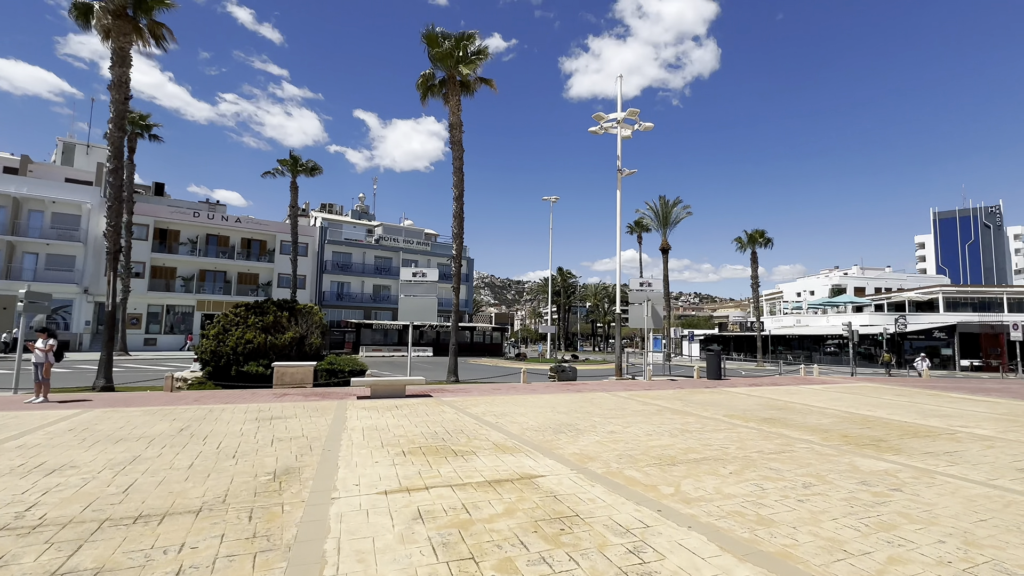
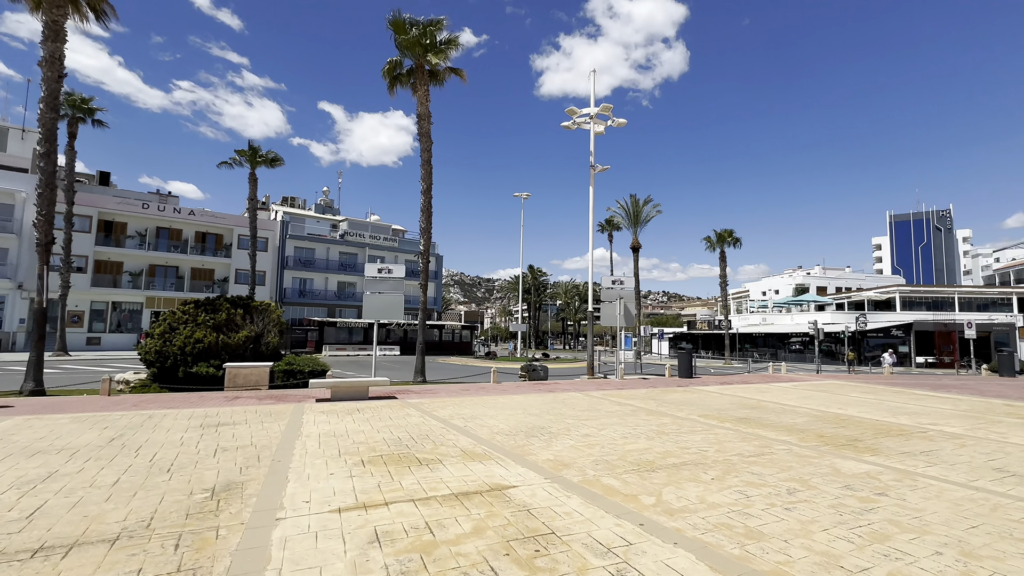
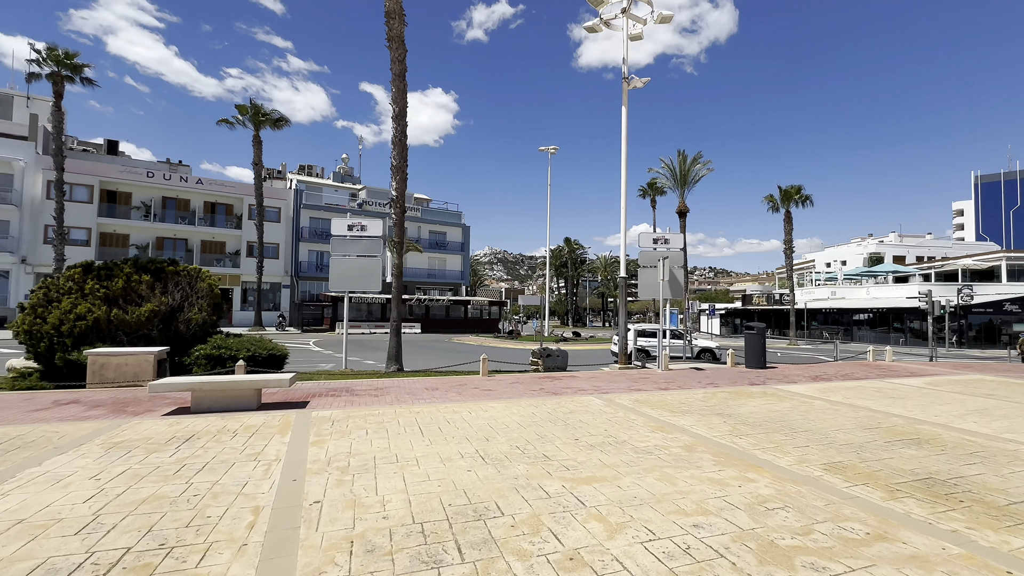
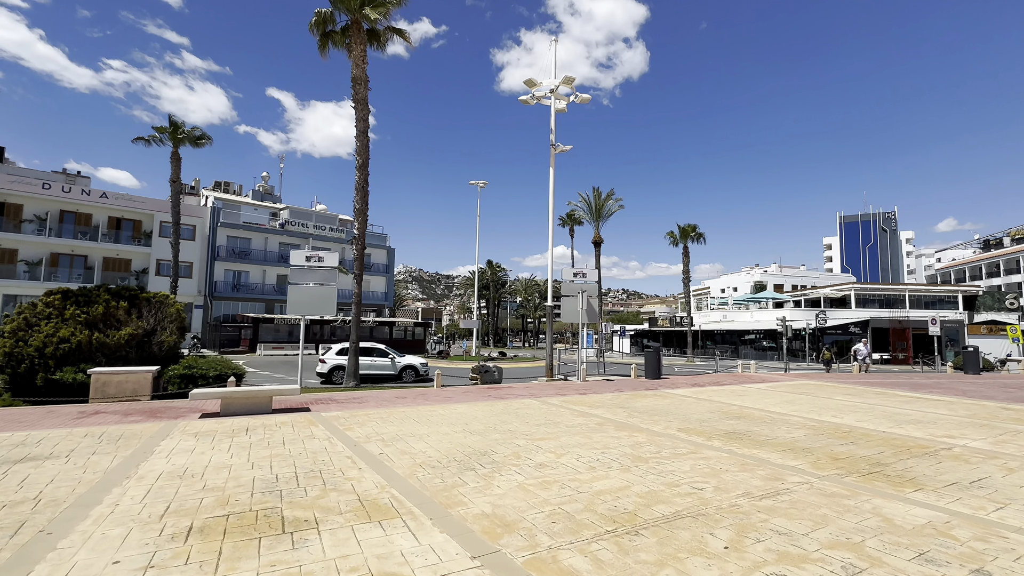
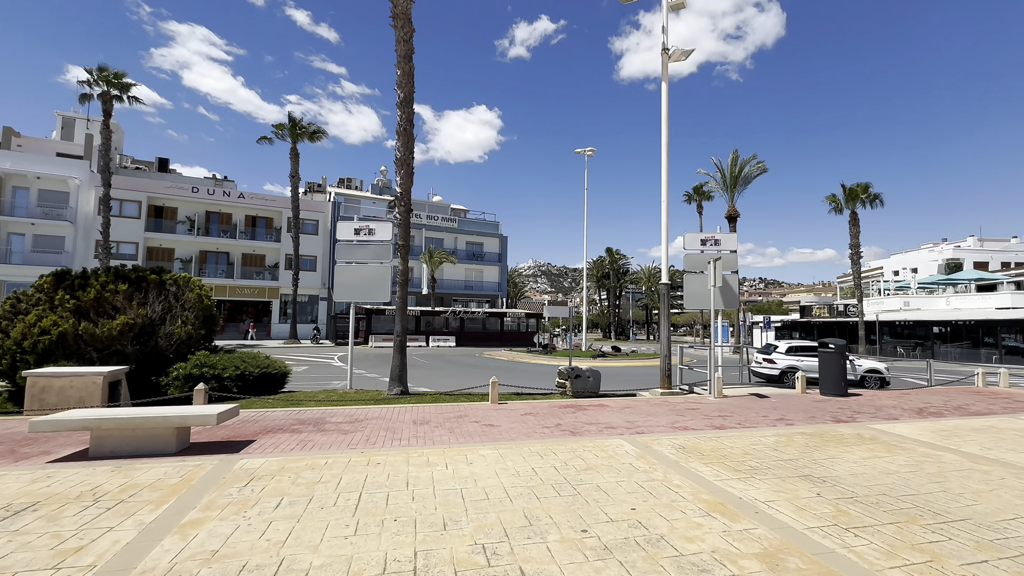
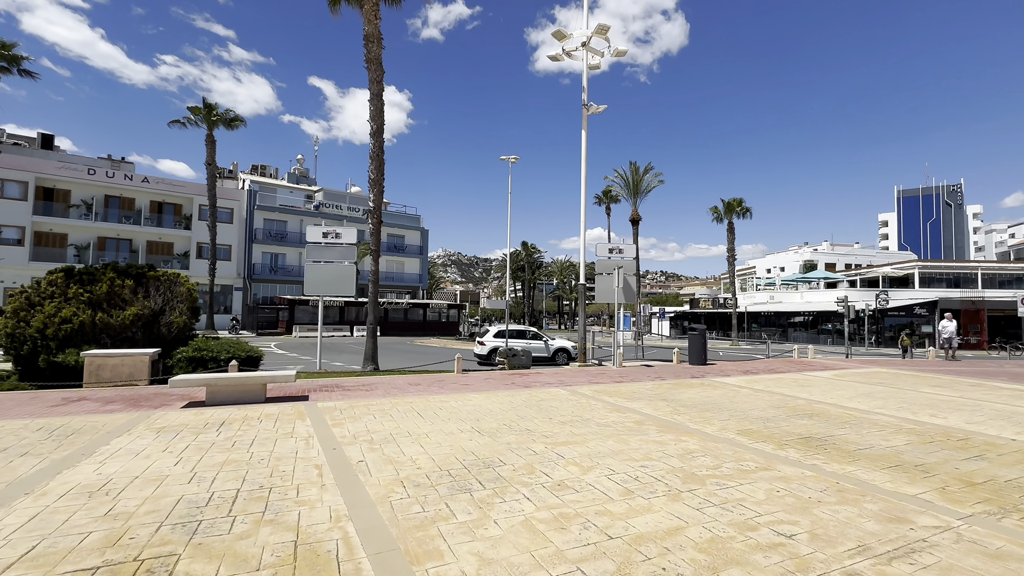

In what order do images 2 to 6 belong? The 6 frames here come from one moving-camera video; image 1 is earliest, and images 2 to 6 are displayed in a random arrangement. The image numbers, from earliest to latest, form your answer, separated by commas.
2, 4, 6, 3, 5
